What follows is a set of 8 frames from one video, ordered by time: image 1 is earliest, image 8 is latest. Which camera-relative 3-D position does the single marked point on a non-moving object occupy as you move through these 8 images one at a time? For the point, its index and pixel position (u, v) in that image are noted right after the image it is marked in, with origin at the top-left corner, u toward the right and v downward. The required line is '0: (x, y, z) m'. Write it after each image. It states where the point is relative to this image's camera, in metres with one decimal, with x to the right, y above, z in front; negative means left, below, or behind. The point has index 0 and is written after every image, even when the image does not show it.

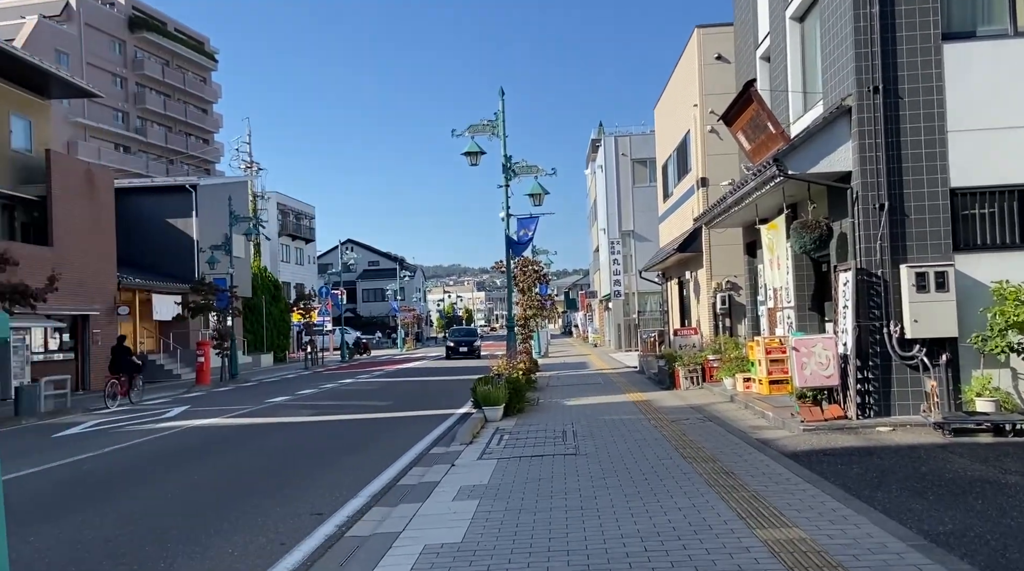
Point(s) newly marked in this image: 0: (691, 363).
0: (+3.9, -1.7, +19.1) m
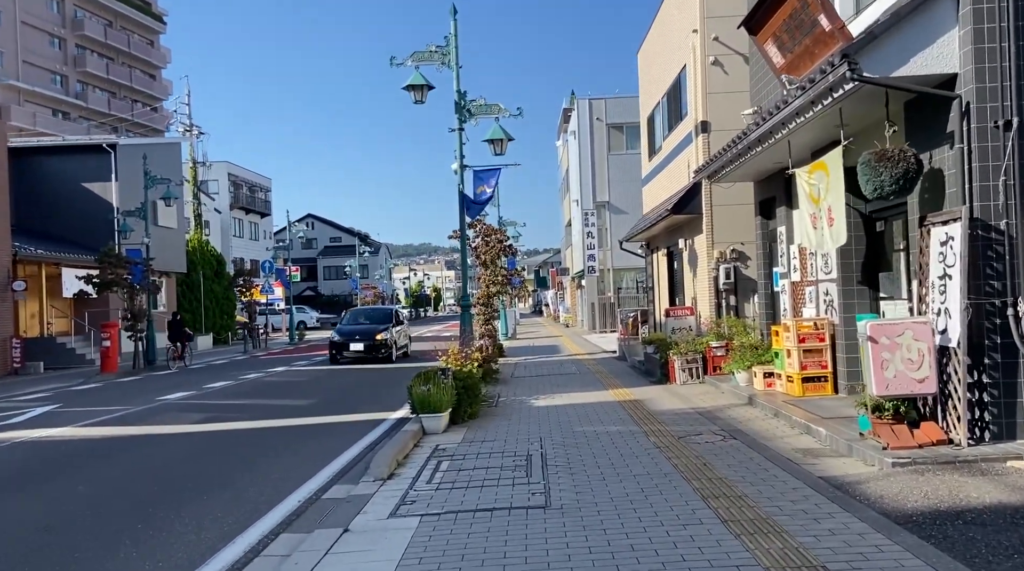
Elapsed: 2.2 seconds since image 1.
0: (+3.1, -1.1, +15.2) m
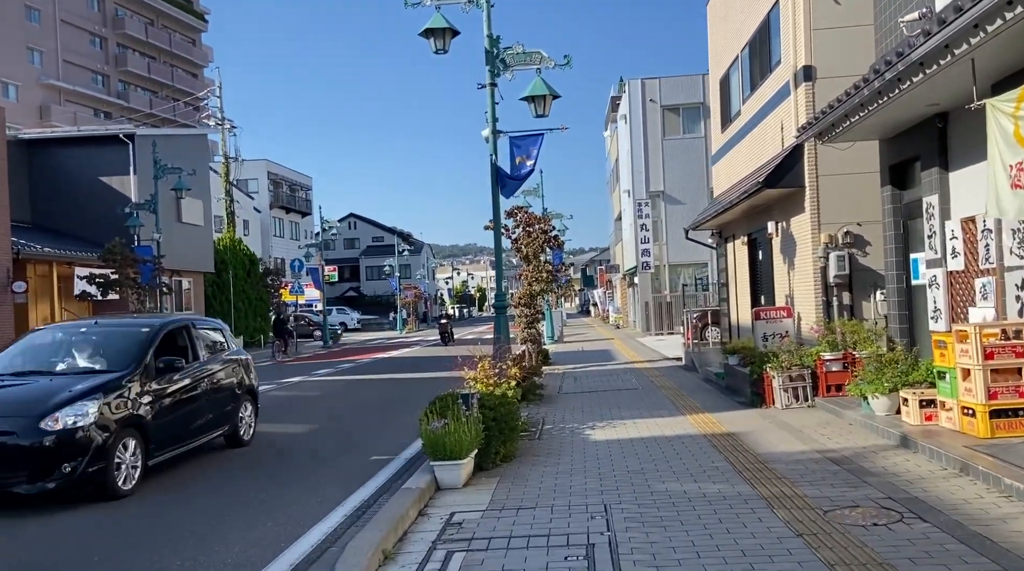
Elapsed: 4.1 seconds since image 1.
0: (+3.7, -1.0, +11.6) m
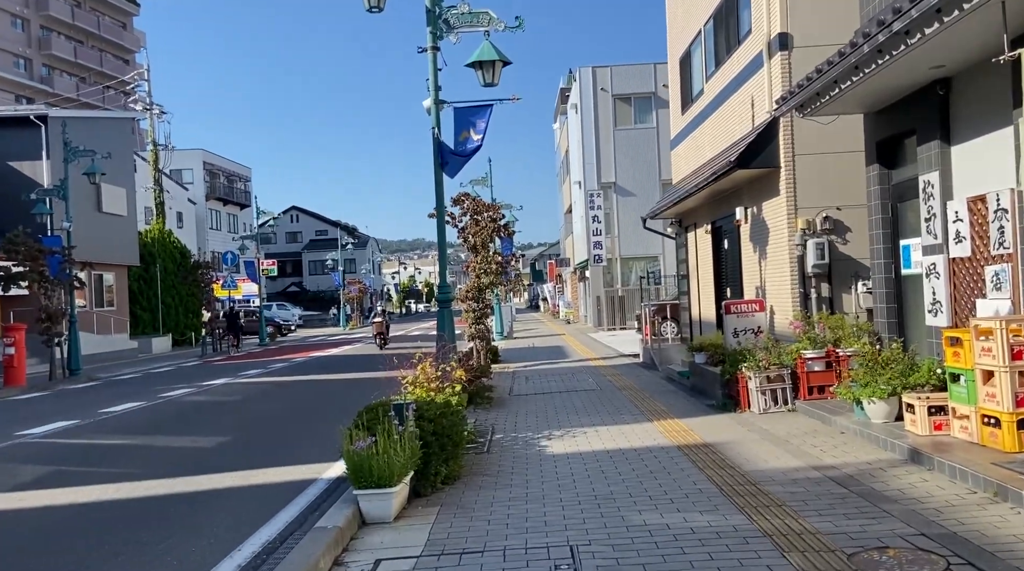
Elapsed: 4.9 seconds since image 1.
0: (+3.1, -0.9, +10.3) m
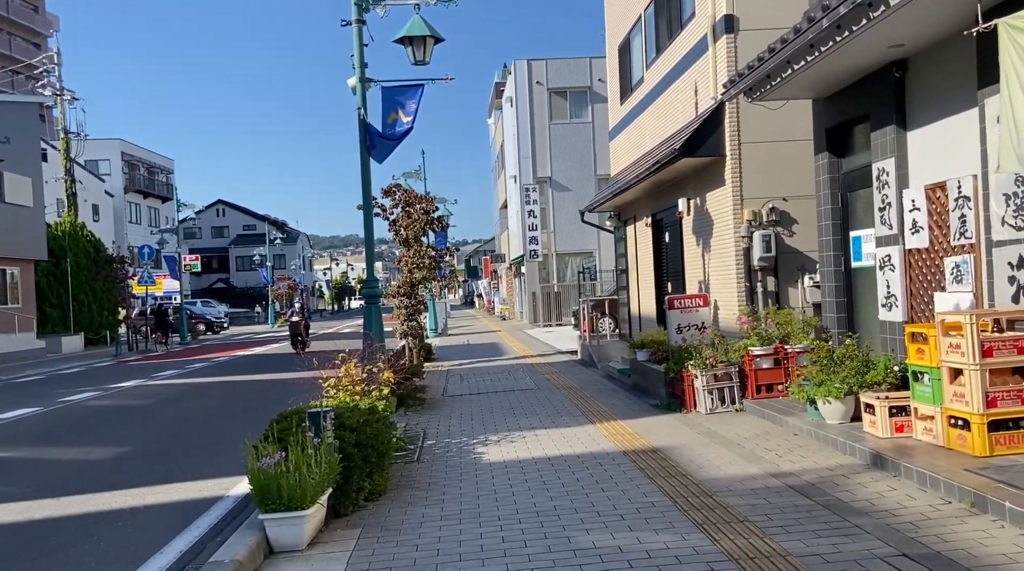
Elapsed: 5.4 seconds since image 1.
0: (+2.3, -0.8, +9.8) m
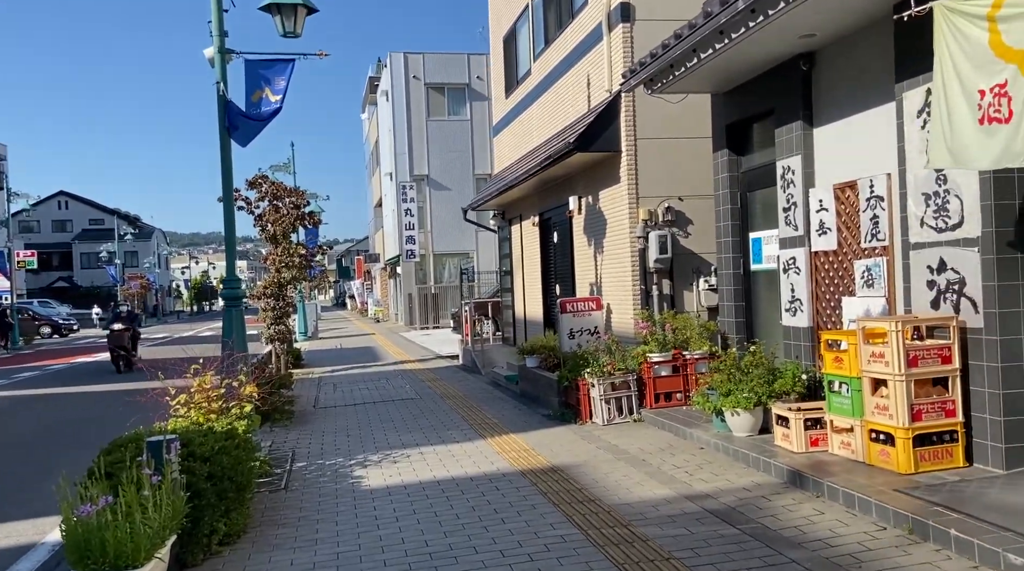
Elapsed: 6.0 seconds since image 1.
0: (+1.1, -0.9, +9.2) m
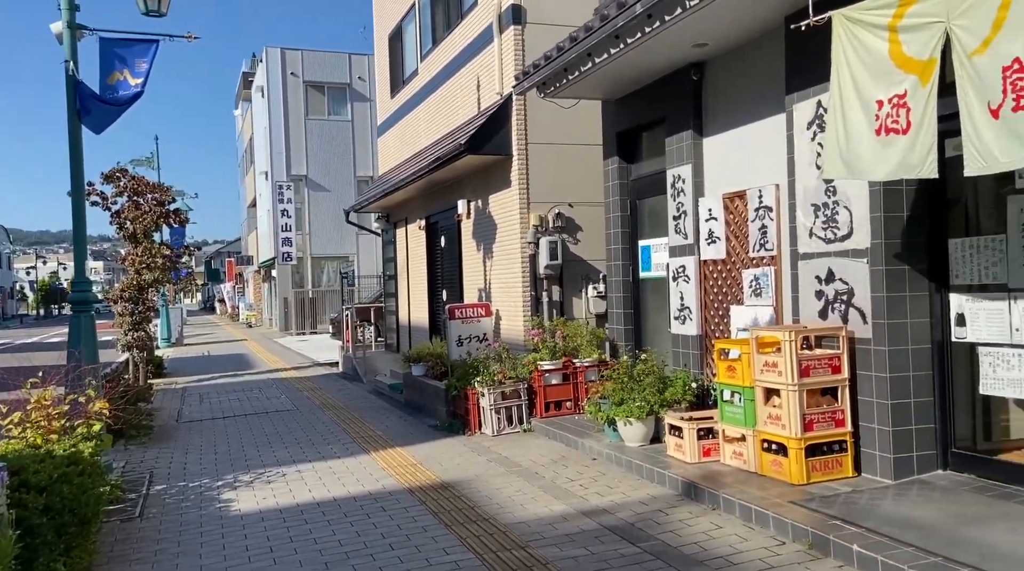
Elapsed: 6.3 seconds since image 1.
0: (-0.1, -0.9, +8.9) m
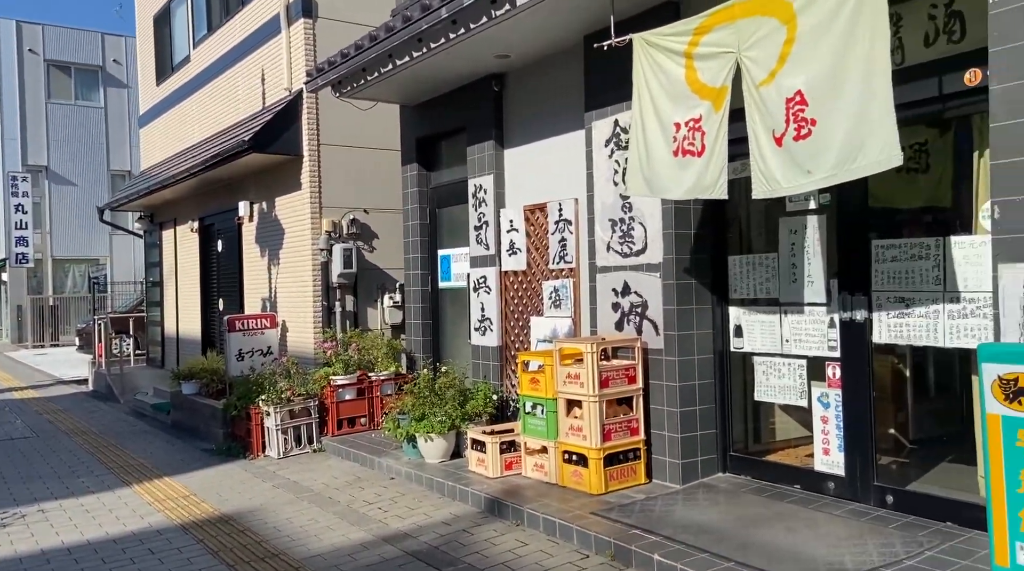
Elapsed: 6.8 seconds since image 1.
0: (-2.1, -1.0, +8.4) m
